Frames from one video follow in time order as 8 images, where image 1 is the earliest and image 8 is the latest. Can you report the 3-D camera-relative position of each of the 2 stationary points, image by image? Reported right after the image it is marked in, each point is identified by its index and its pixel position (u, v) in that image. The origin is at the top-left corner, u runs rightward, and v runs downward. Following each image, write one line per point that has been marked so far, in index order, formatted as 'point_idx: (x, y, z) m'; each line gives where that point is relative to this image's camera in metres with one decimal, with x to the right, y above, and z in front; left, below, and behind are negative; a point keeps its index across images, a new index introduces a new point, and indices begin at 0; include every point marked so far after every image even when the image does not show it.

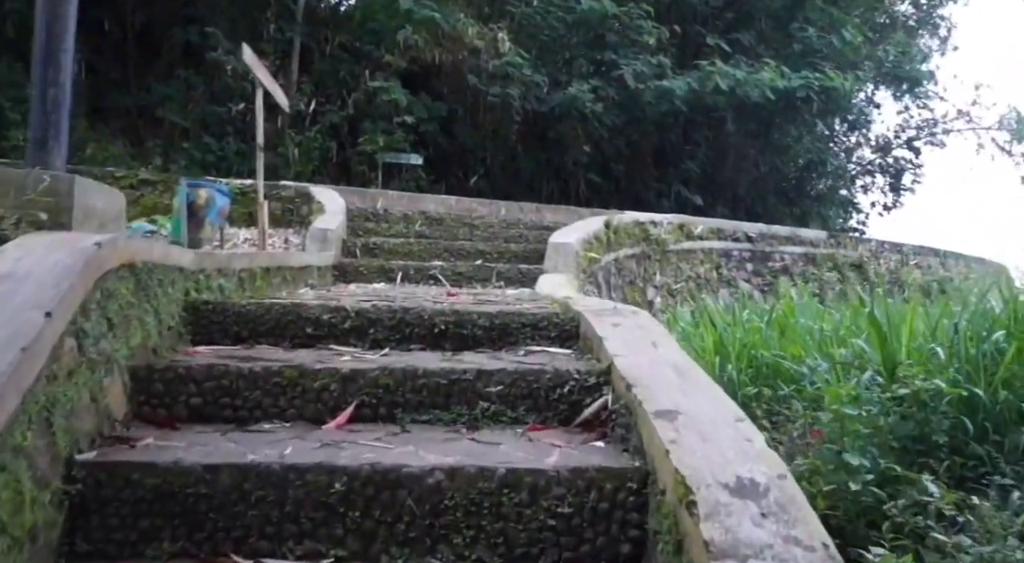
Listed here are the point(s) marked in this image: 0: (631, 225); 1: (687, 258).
0: (+0.9, +0.4, +6.8) m
1: (+1.4, +0.2, +7.3) m
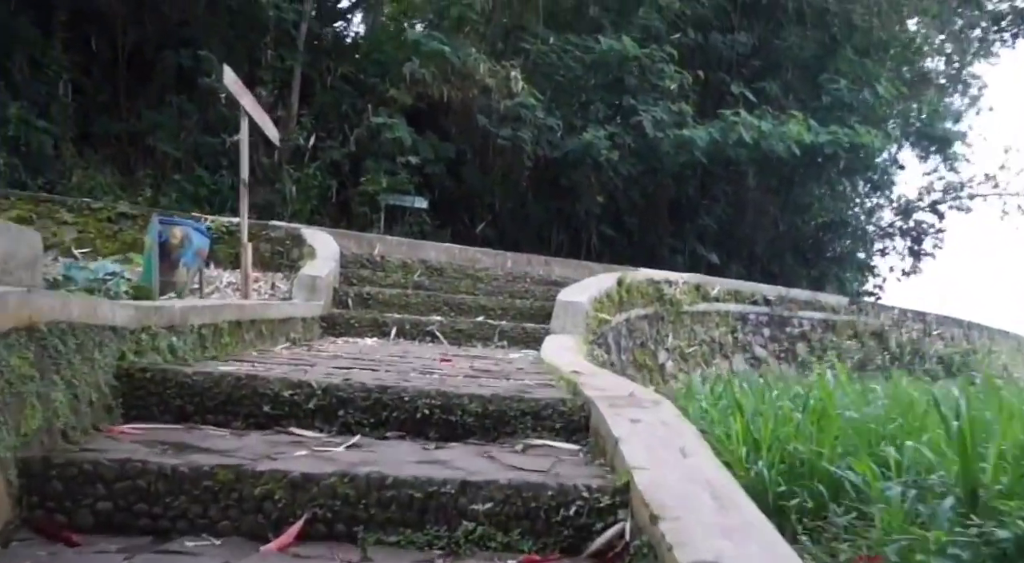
0: (+0.9, 0.0, +6.4) m
1: (+1.5, -0.3, +6.9) m
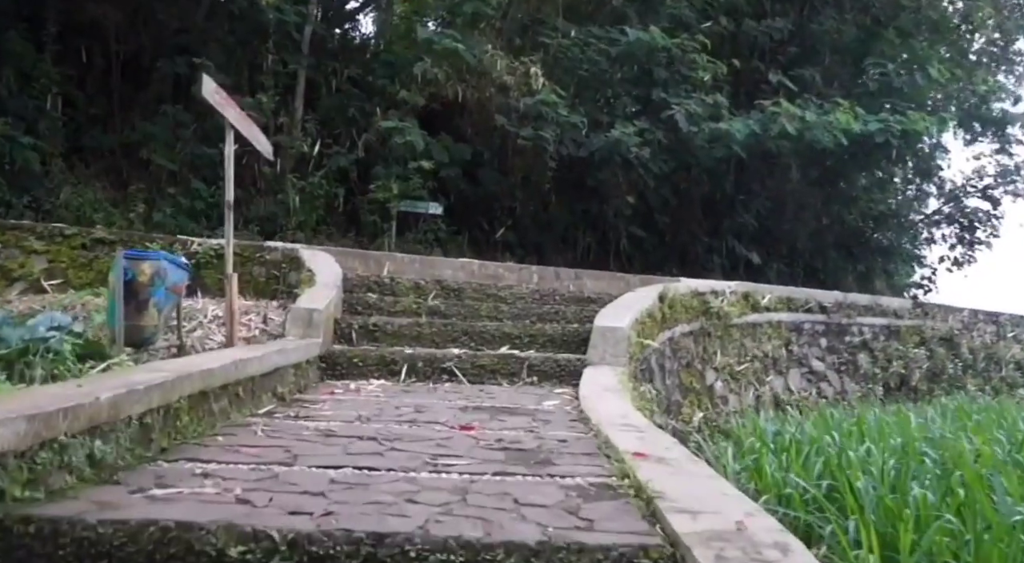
0: (+1.1, -0.1, +5.7) m
1: (+1.7, -0.4, +6.2) m
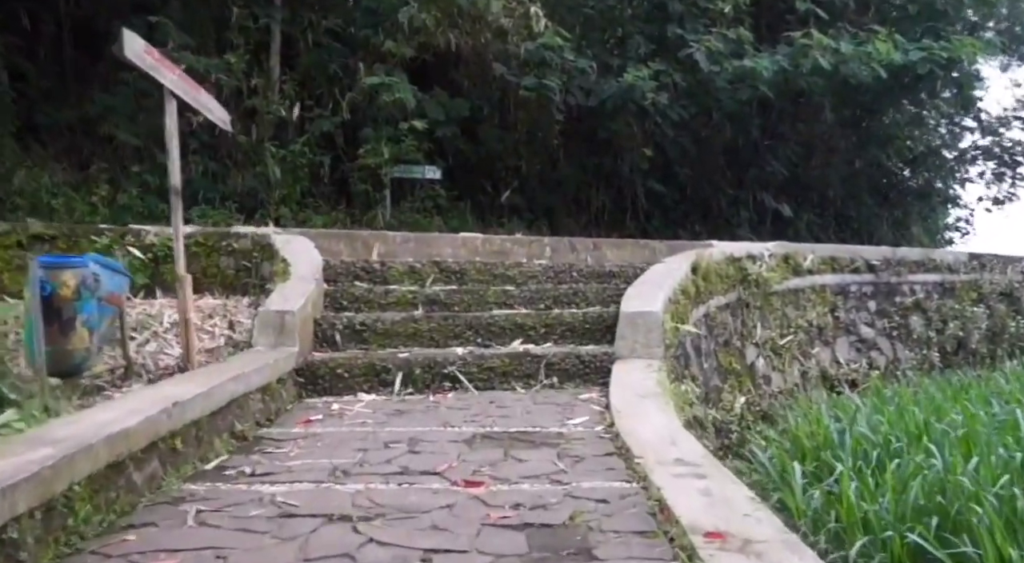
0: (+1.2, +0.1, +5.0) m
1: (+1.7, -0.1, +5.5) m
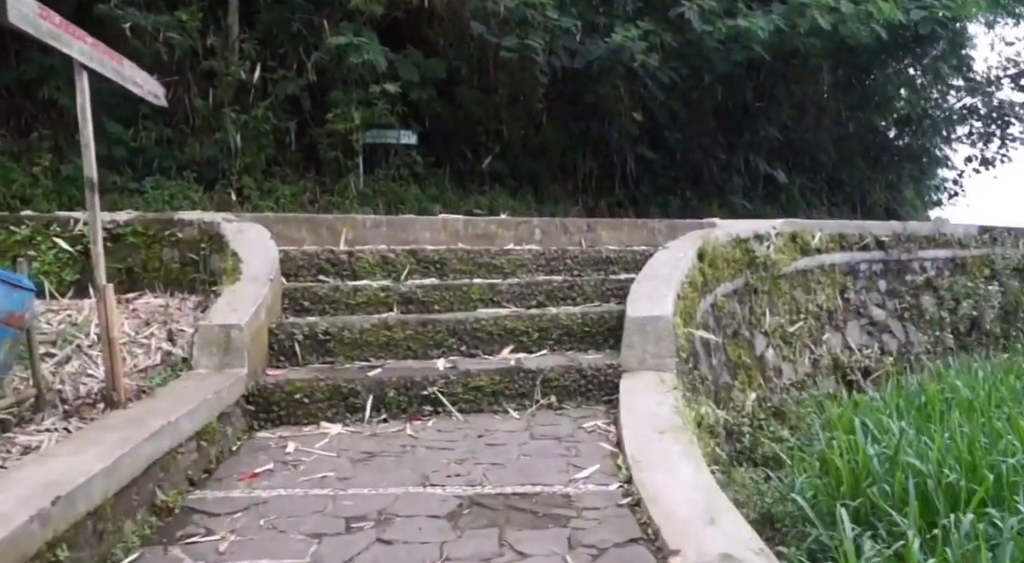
0: (+1.1, +0.2, +4.5) m
1: (+1.7, 0.0, +5.0) m
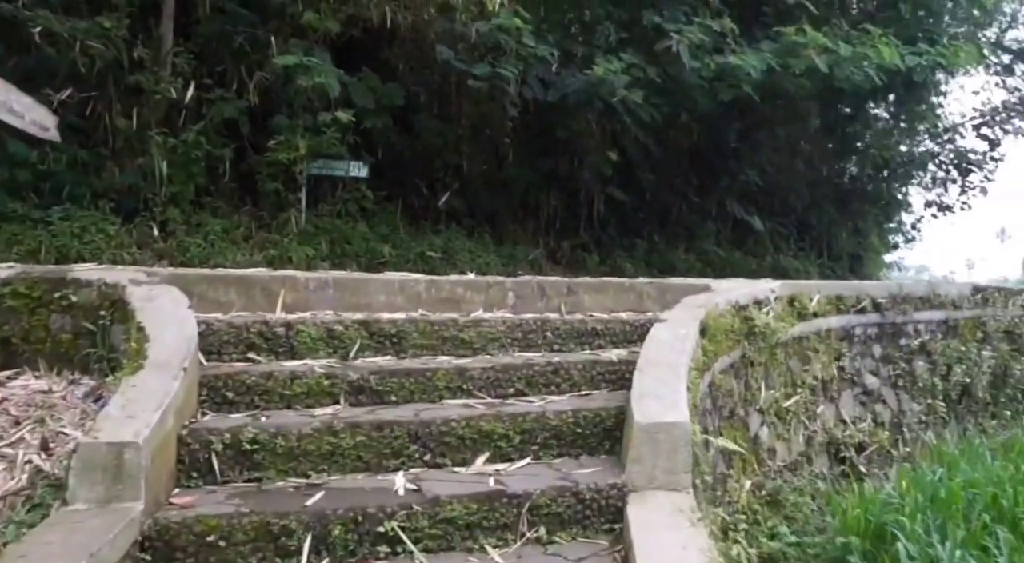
0: (+1.0, -0.1, +4.0) m
1: (+1.5, -0.3, +4.5) m
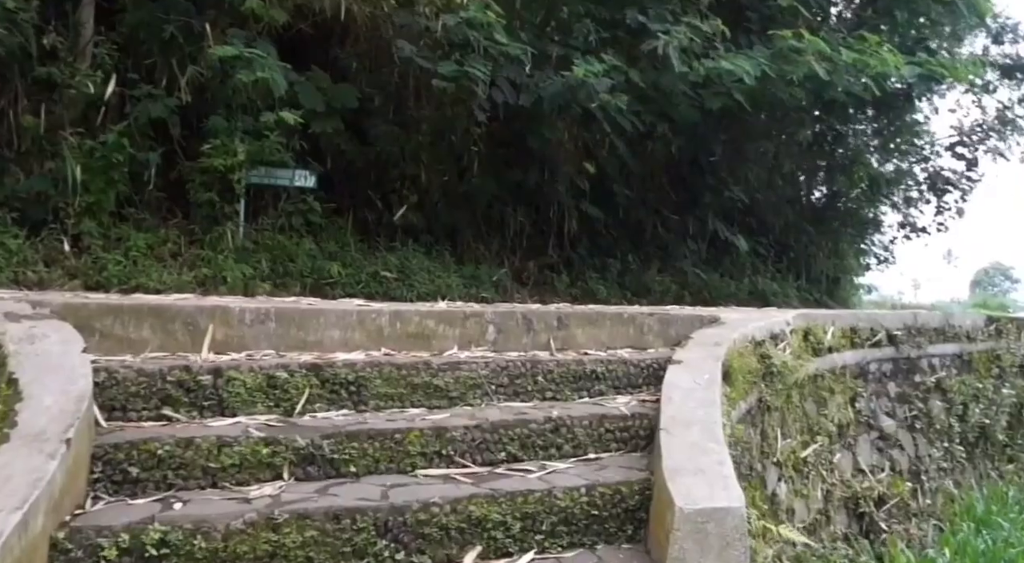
0: (+0.9, -0.3, +3.4) m
1: (+1.3, -0.5, +4.0) m
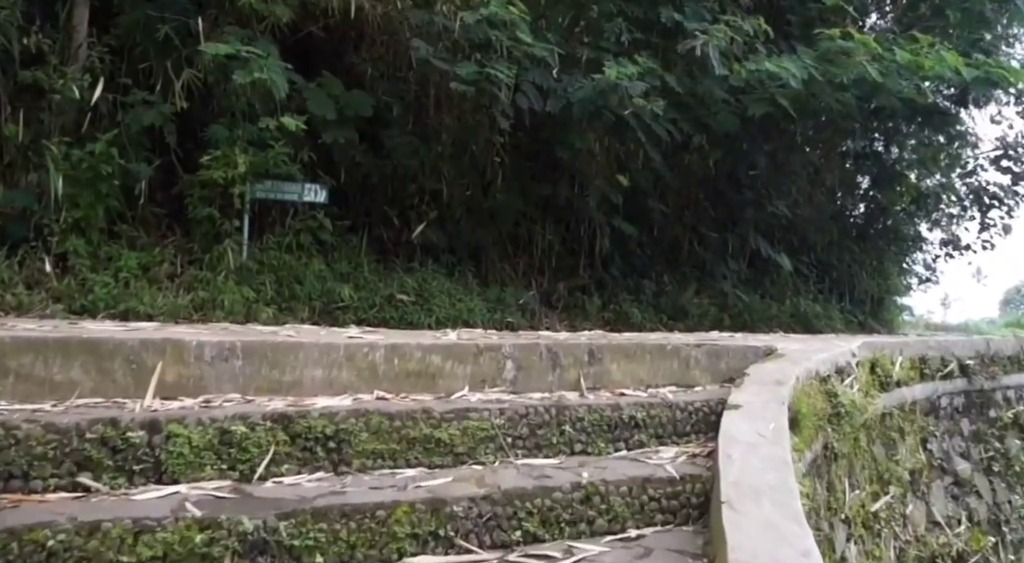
0: (+0.9, -0.3, +2.8) m
1: (+1.4, -0.6, +3.4) m
